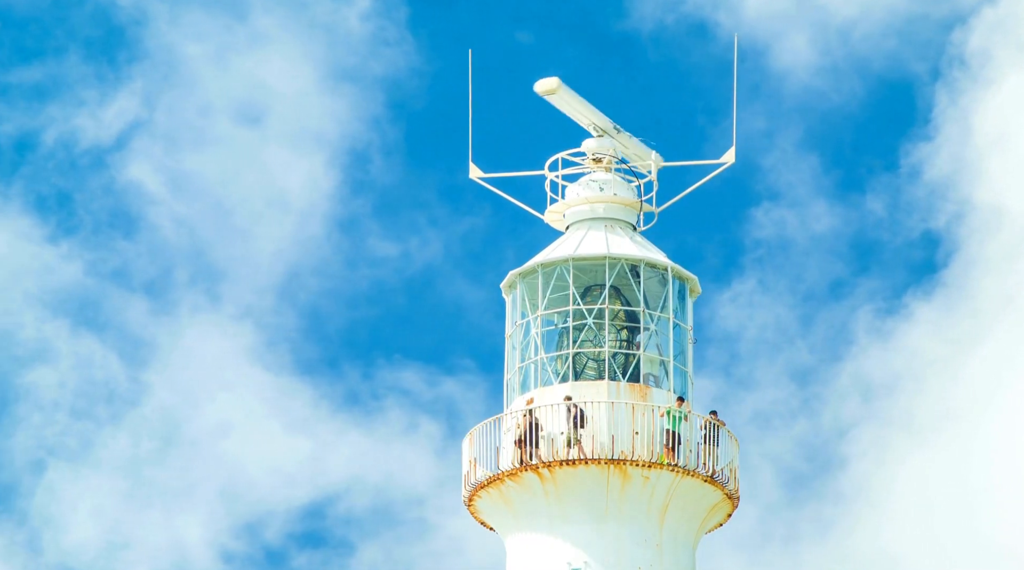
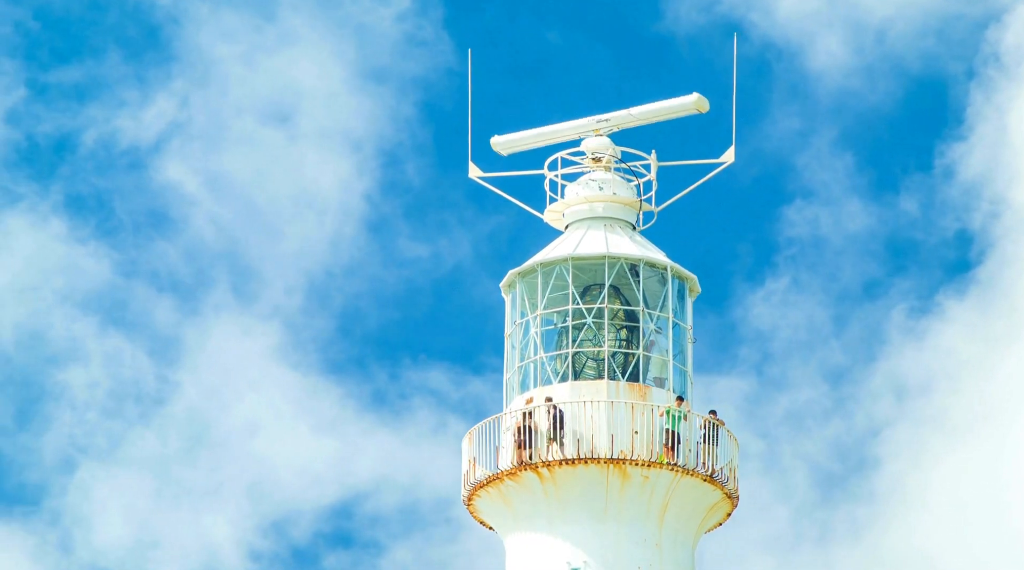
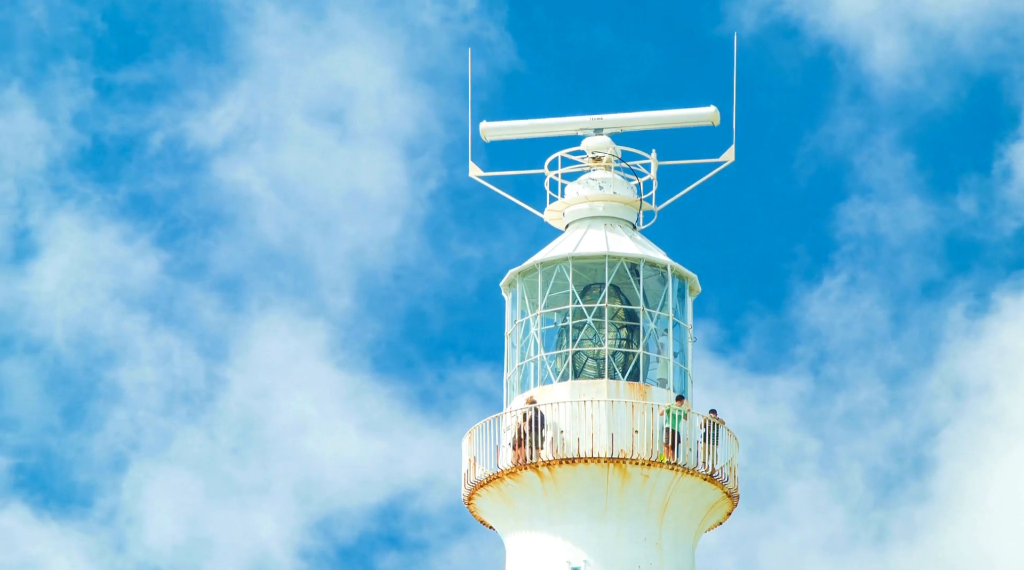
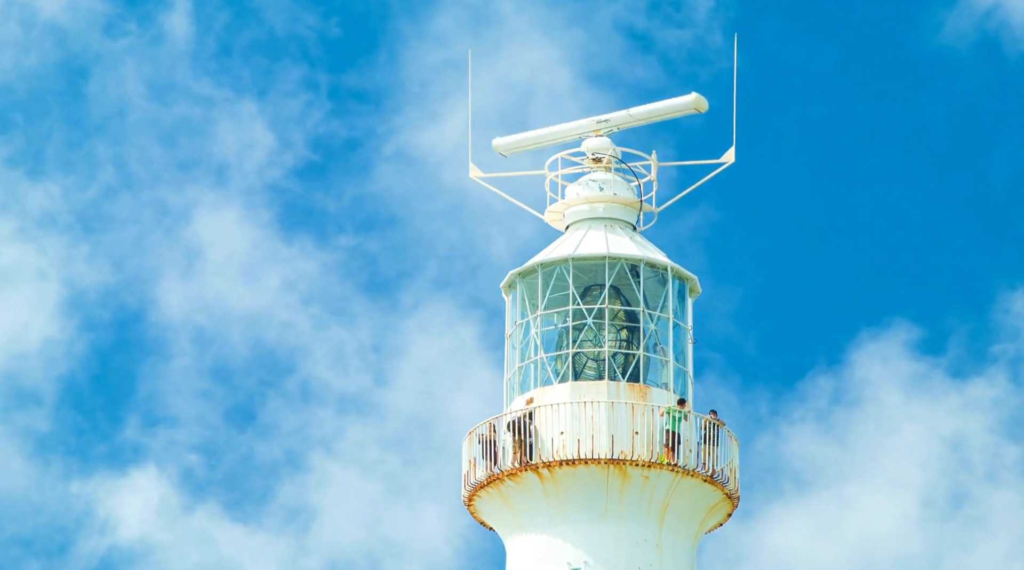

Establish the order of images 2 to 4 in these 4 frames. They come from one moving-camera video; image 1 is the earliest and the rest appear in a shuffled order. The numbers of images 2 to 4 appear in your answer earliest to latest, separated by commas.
2, 3, 4
